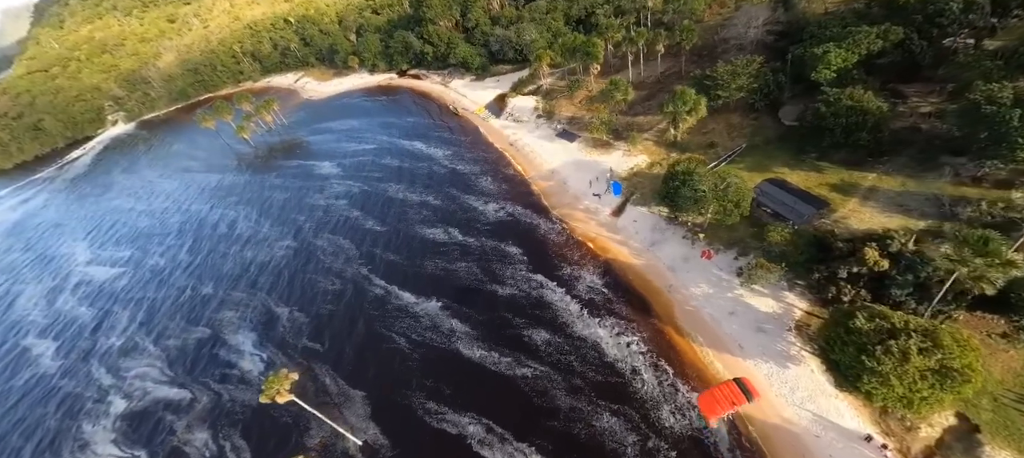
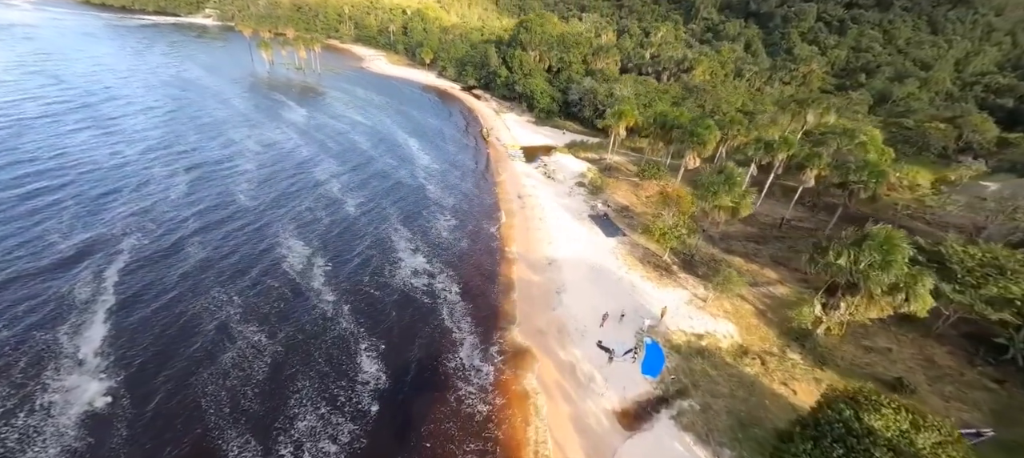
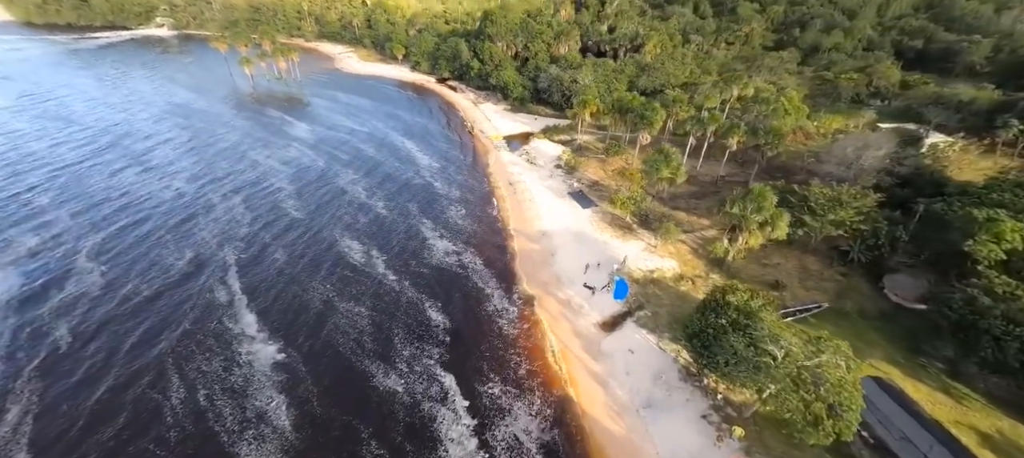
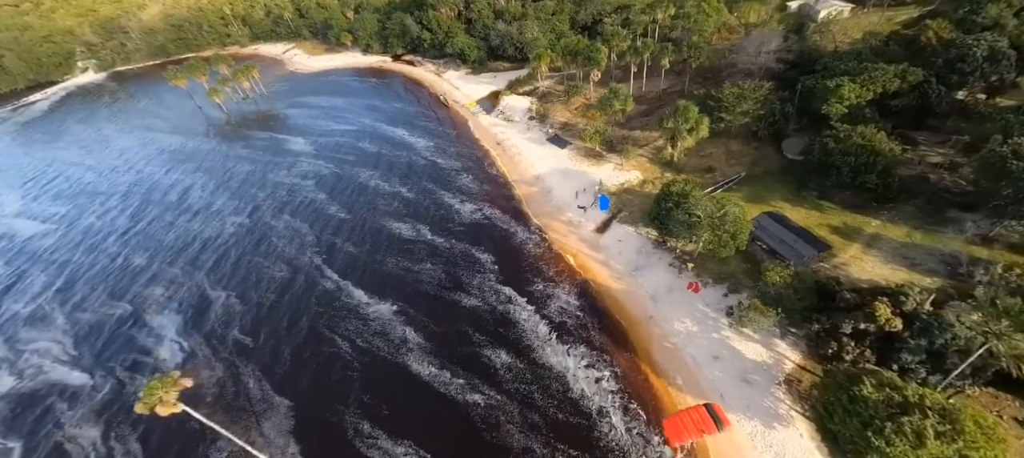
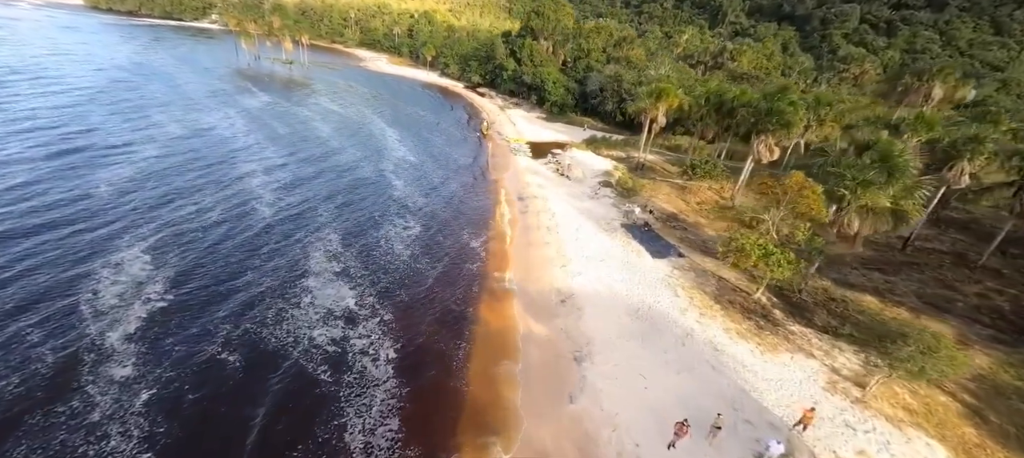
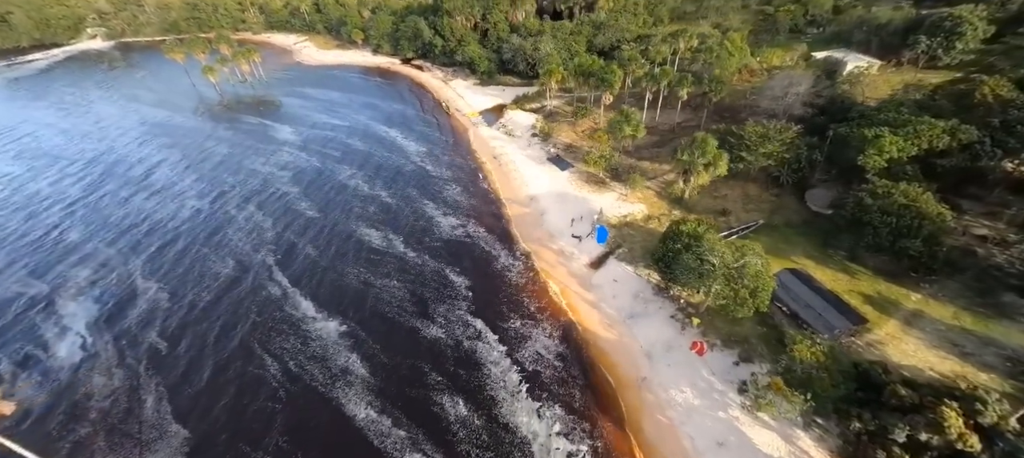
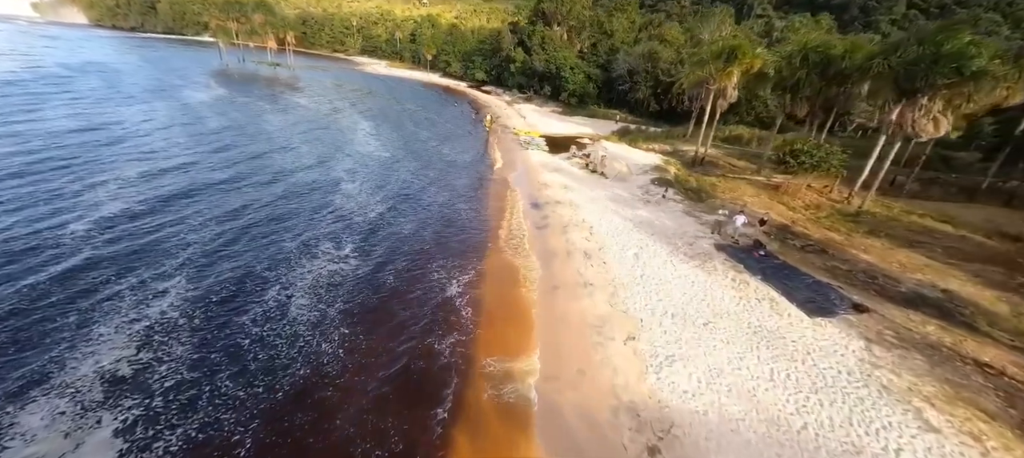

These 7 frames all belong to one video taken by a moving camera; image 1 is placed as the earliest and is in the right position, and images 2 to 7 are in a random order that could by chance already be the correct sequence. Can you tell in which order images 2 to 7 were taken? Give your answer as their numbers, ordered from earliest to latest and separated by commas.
4, 6, 3, 2, 5, 7
